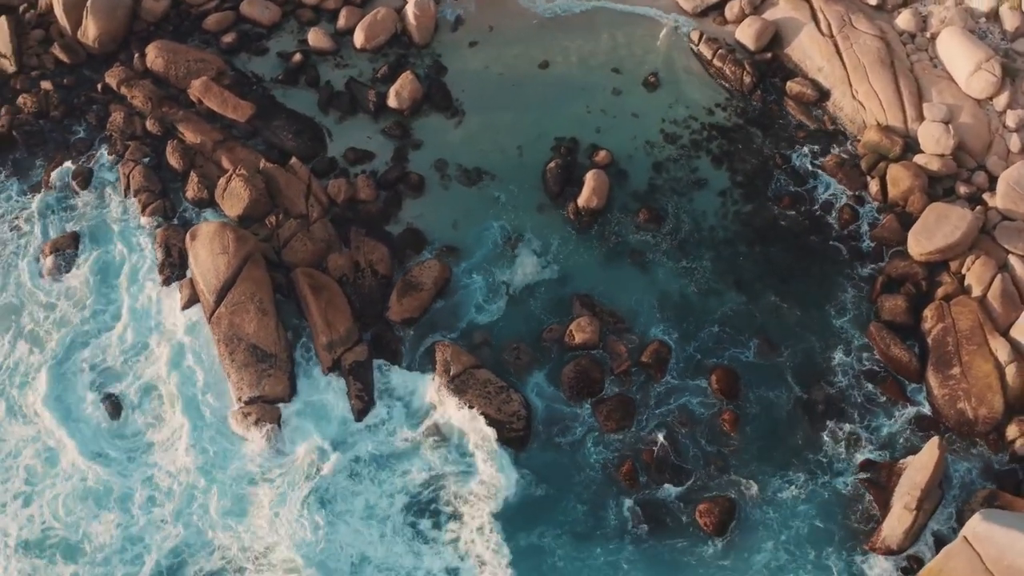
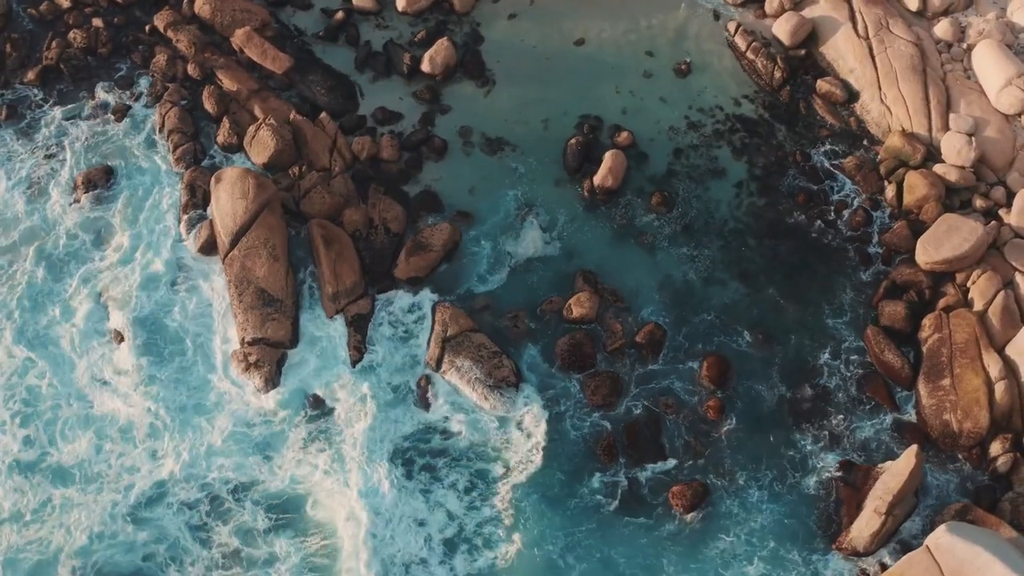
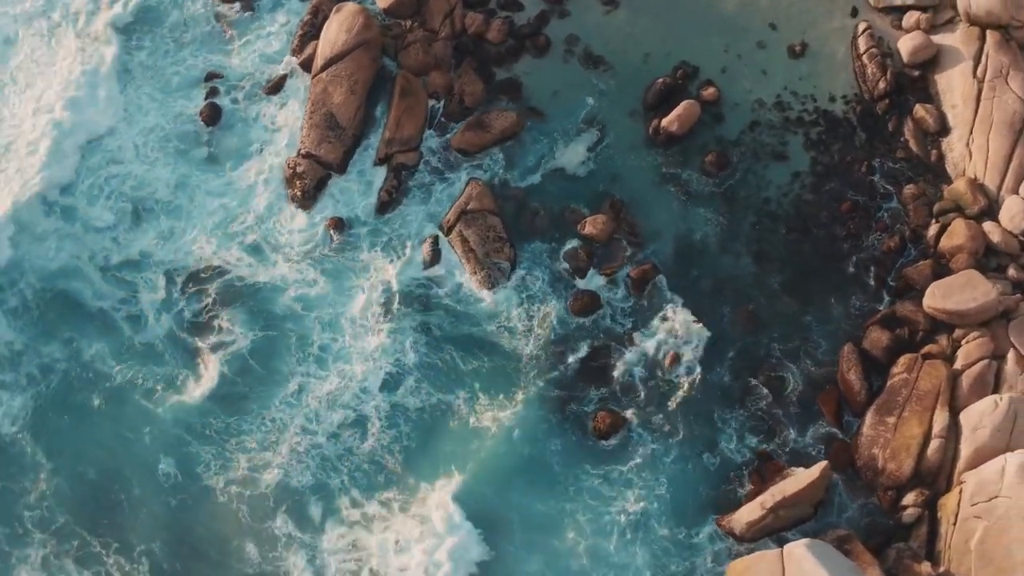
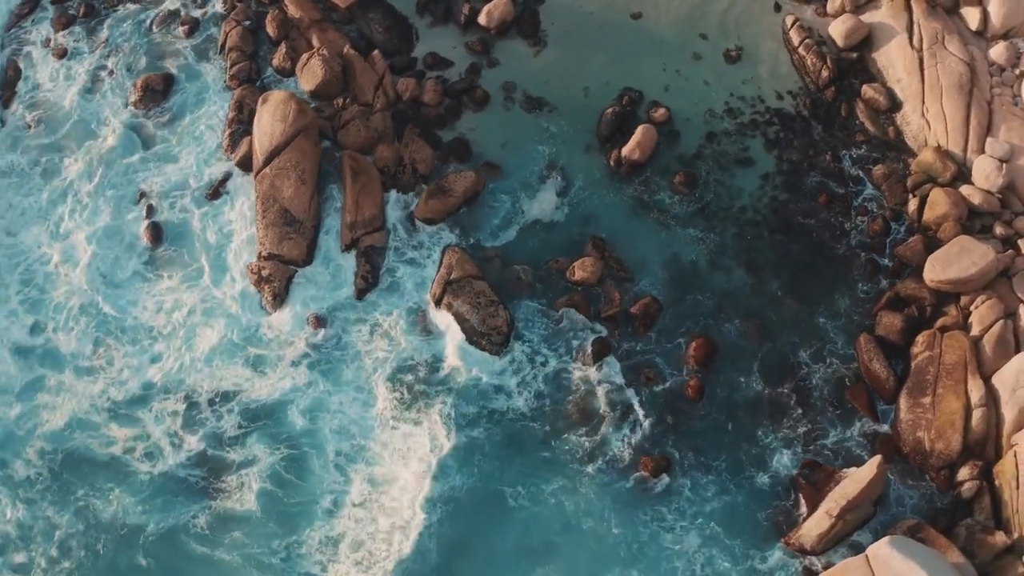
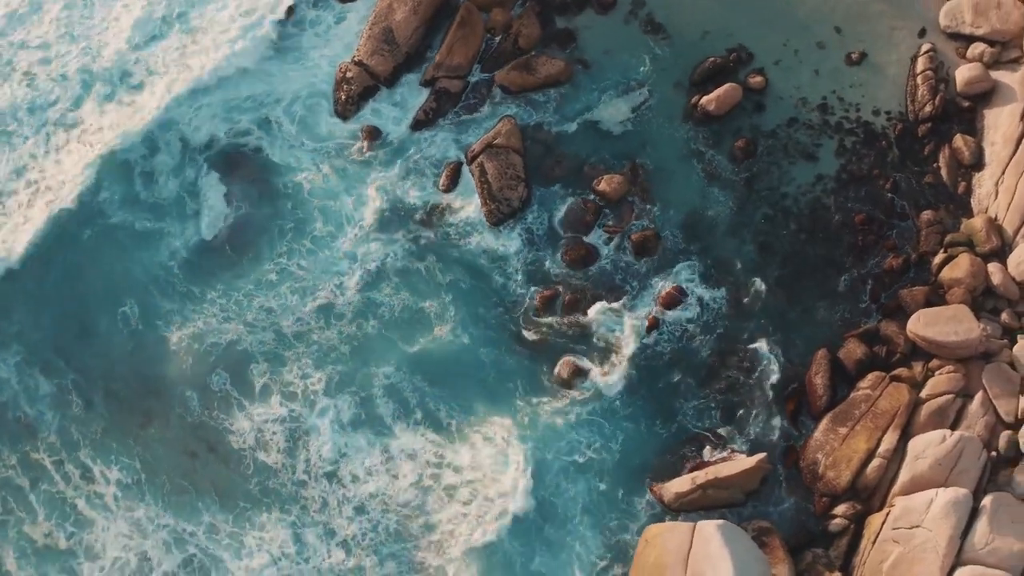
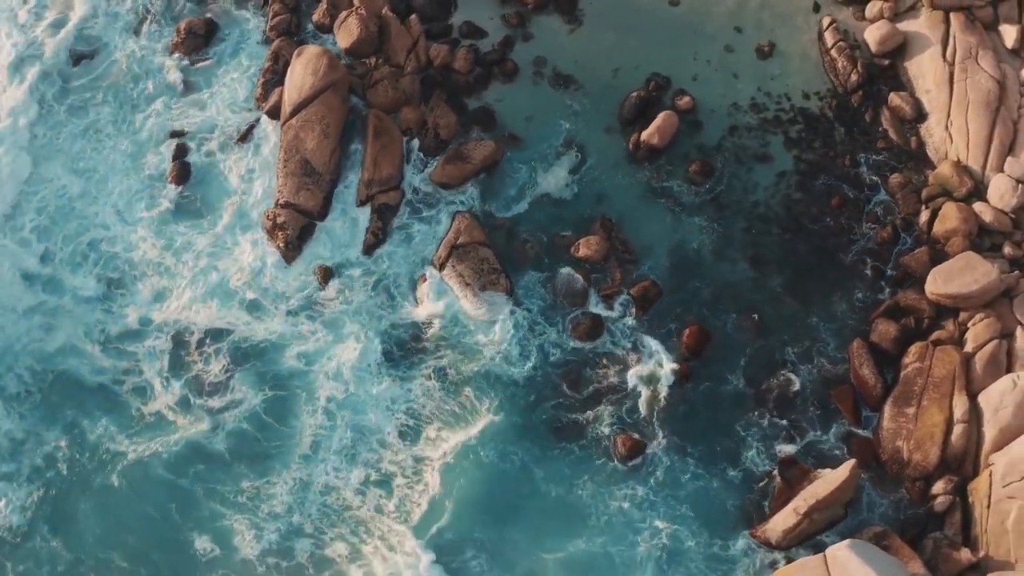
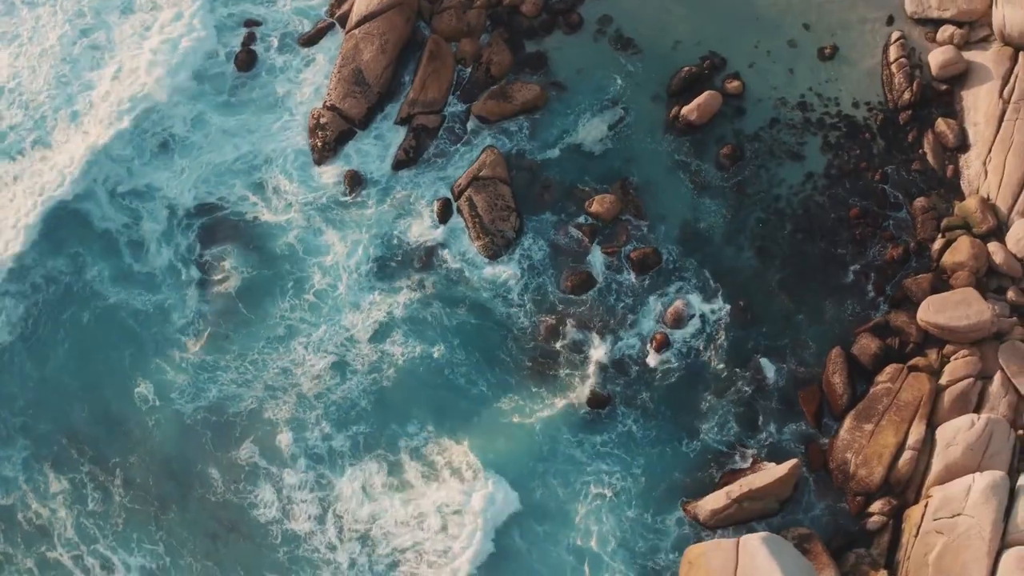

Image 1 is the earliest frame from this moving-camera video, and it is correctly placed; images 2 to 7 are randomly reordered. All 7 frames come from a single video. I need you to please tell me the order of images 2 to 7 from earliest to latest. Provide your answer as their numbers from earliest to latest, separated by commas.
2, 4, 6, 3, 7, 5
